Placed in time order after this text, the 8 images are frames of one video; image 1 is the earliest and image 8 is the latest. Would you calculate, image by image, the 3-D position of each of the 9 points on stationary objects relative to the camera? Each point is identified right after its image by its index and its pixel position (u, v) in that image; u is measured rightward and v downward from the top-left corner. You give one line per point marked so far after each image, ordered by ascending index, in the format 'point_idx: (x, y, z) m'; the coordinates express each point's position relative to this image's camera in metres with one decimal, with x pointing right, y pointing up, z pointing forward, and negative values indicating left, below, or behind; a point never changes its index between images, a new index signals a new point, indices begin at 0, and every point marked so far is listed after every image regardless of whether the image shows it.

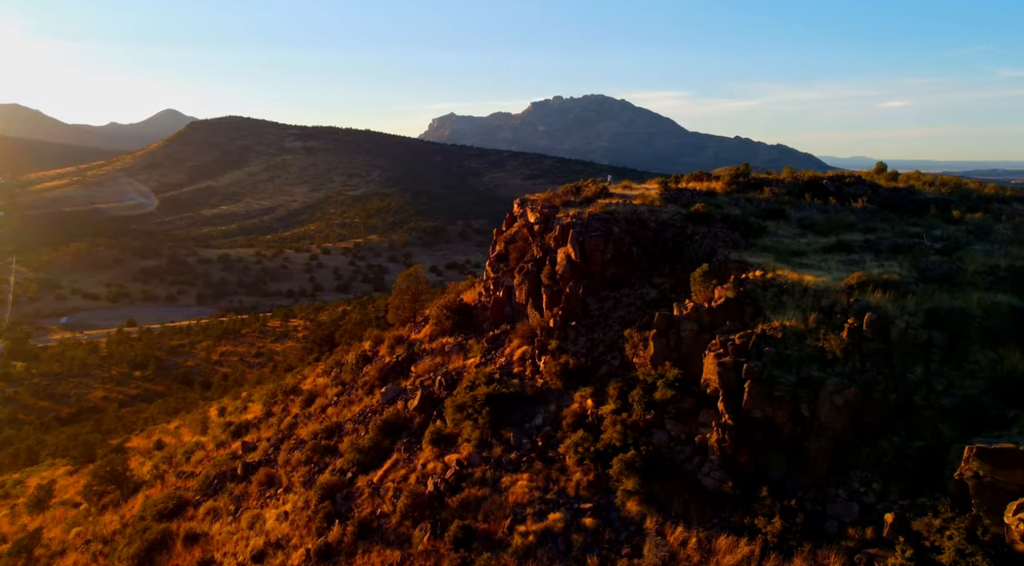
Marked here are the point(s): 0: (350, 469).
0: (-3.6, -4.2, +16.5) m
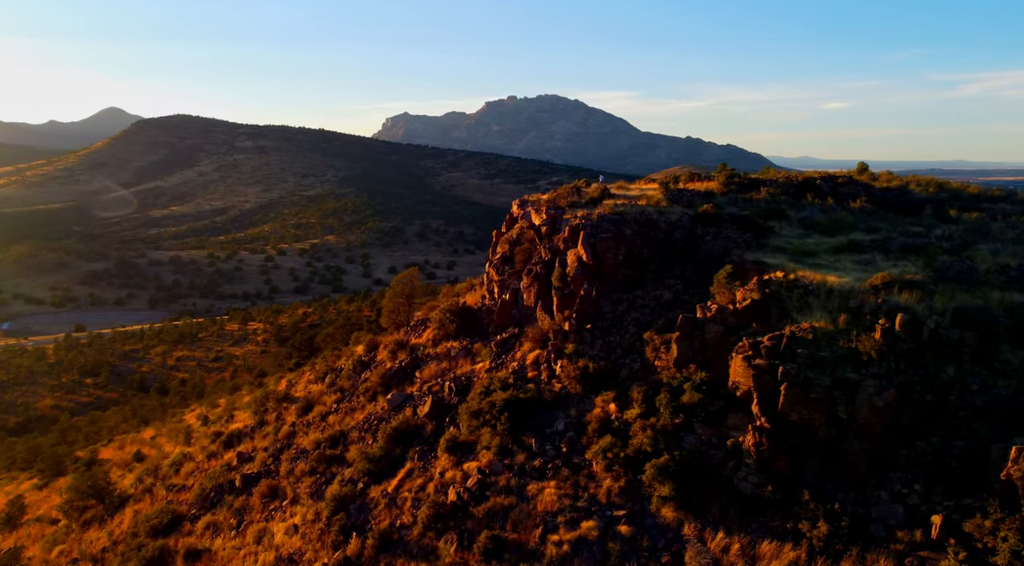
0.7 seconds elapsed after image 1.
0: (-3.3, -4.3, +16.0) m
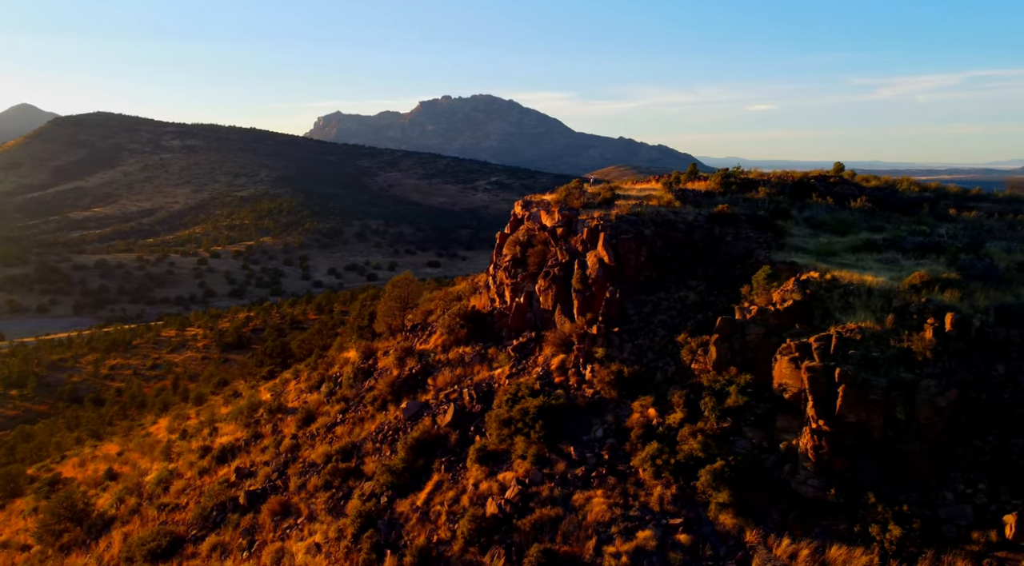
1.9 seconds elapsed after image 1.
0: (-2.6, -4.4, +15.3) m
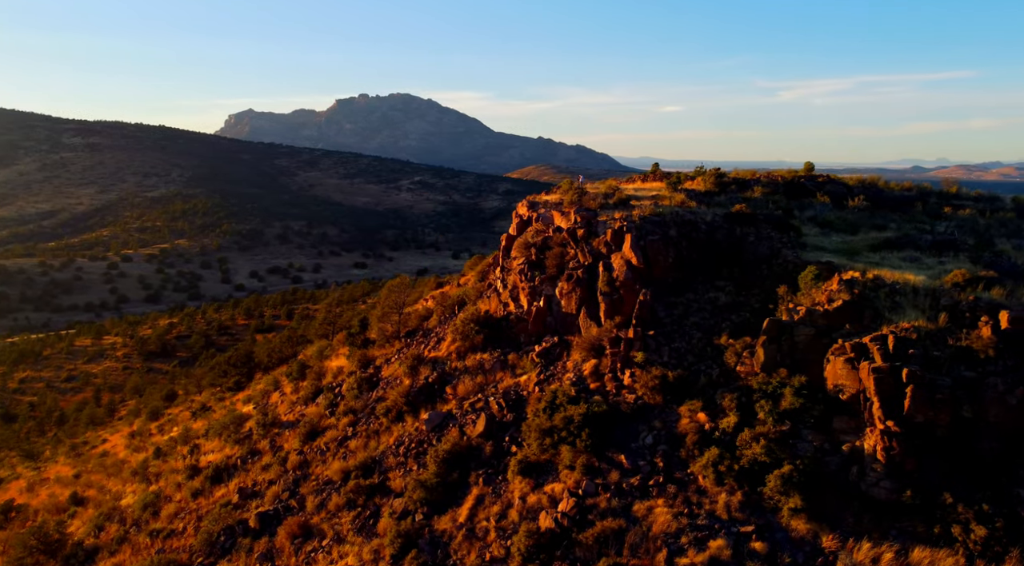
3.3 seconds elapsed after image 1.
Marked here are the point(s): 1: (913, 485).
0: (-1.8, -4.5, +14.6) m
1: (+6.3, -3.2, +11.5) m
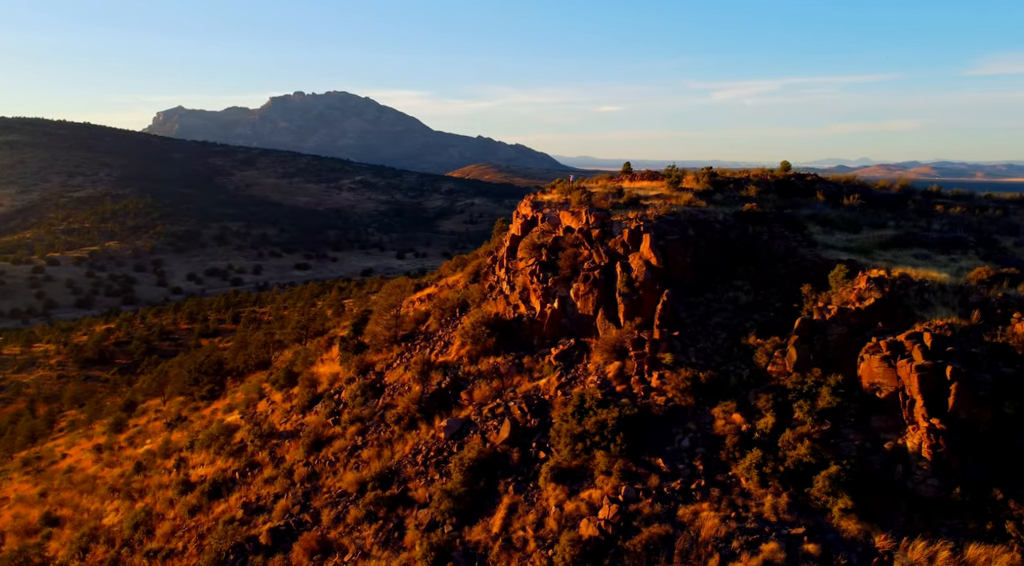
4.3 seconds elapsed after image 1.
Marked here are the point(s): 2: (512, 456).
0: (-1.2, -4.5, +14.1) m
1: (+7.0, -3.1, +11.6) m
2: (0.0, -3.5, +14.7) m
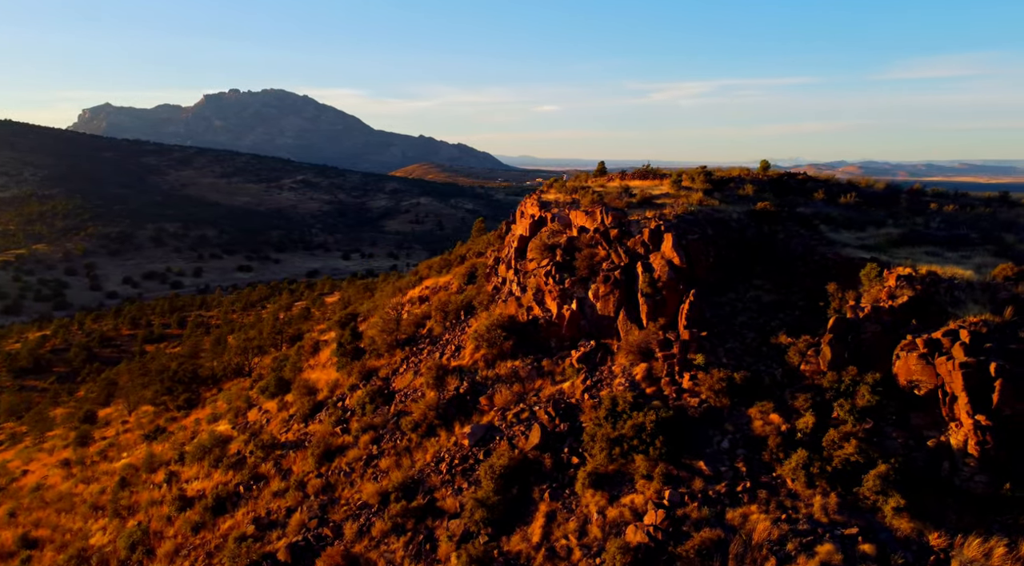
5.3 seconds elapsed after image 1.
0: (-0.5, -4.6, +13.6) m
1: (+7.9, -3.1, +11.7) m
2: (+0.6, -3.5, +14.4) m
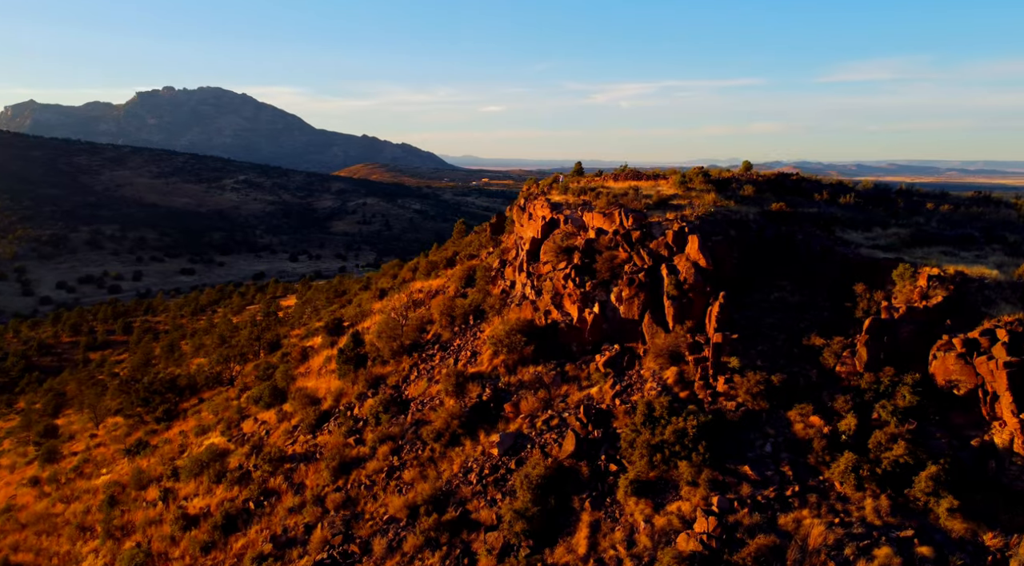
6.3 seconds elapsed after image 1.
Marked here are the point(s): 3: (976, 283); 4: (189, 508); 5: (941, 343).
0: (+0.2, -4.7, +13.2) m
1: (+8.7, -3.1, +11.8) m
2: (+1.3, -3.6, +14.0) m
3: (+8.9, 0.0, +14.2) m
4: (-7.7, -5.5, +18.1) m
5: (+7.8, -1.1, +13.5) m
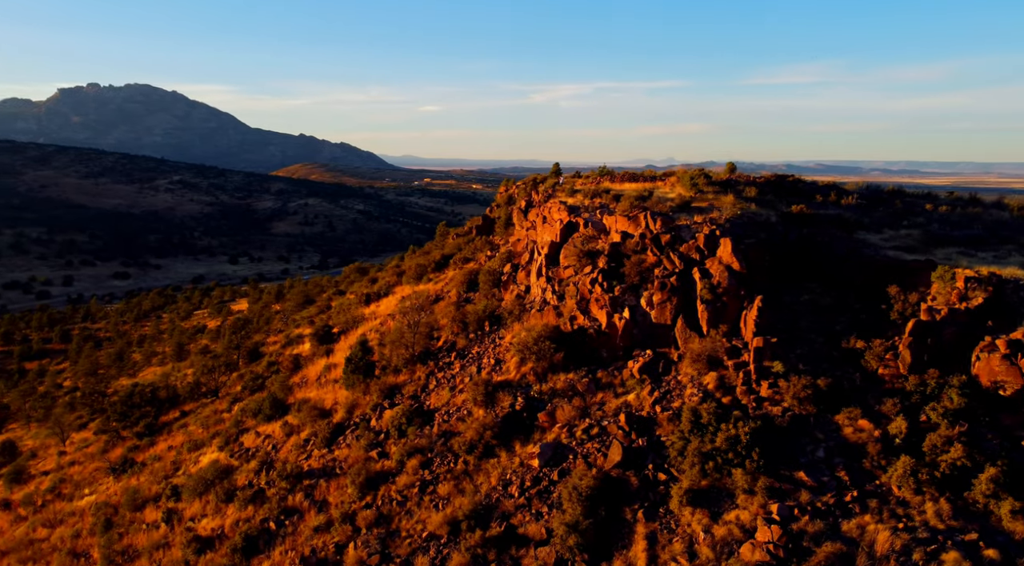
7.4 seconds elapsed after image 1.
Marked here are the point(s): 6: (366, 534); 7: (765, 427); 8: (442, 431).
0: (+1.2, -4.8, +12.8) m
1: (+9.7, -3.1, +12.0) m
2: (+2.2, -3.7, +13.7) m
3: (+9.7, 0.0, +14.4) m
4: (-7.1, -5.7, +17.2) m
5: (+8.7, -1.1, +13.6) m
6: (-2.9, -5.0, +14.8) m
7: (+4.7, -2.7, +13.7) m
8: (-1.5, -3.3, +16.4) m
